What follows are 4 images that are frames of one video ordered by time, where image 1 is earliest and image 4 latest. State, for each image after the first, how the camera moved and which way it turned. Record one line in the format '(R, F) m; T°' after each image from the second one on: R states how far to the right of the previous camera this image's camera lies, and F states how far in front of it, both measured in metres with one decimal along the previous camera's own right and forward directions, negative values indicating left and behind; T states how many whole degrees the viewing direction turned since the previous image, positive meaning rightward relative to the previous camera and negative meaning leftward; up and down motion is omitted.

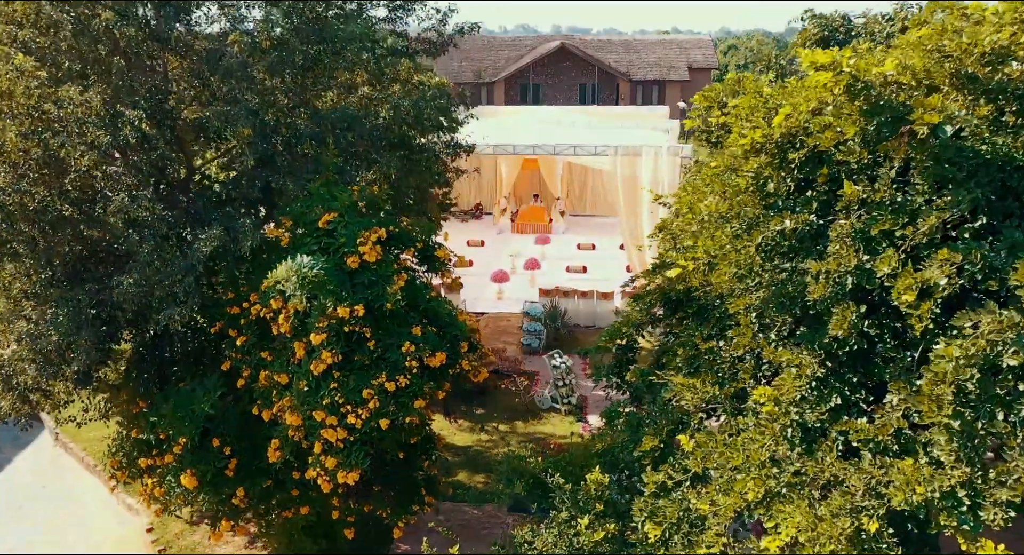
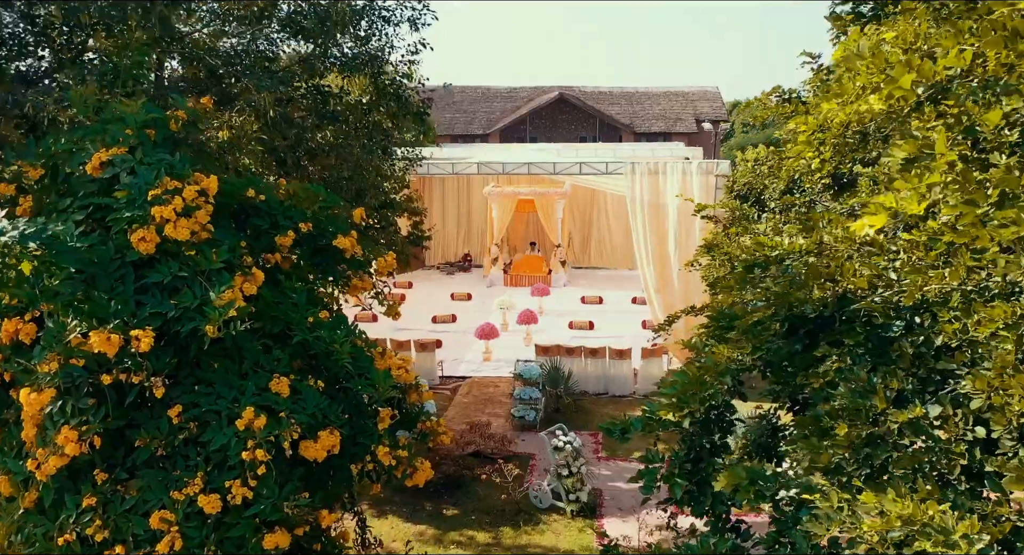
(+0.1, +2.7) m; 0°
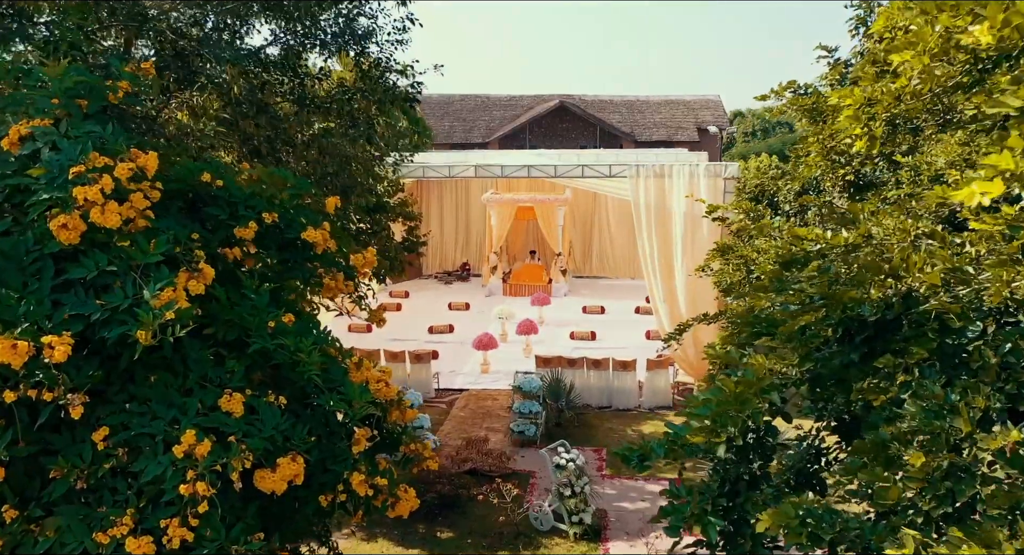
(0.0, +0.4) m; 0°
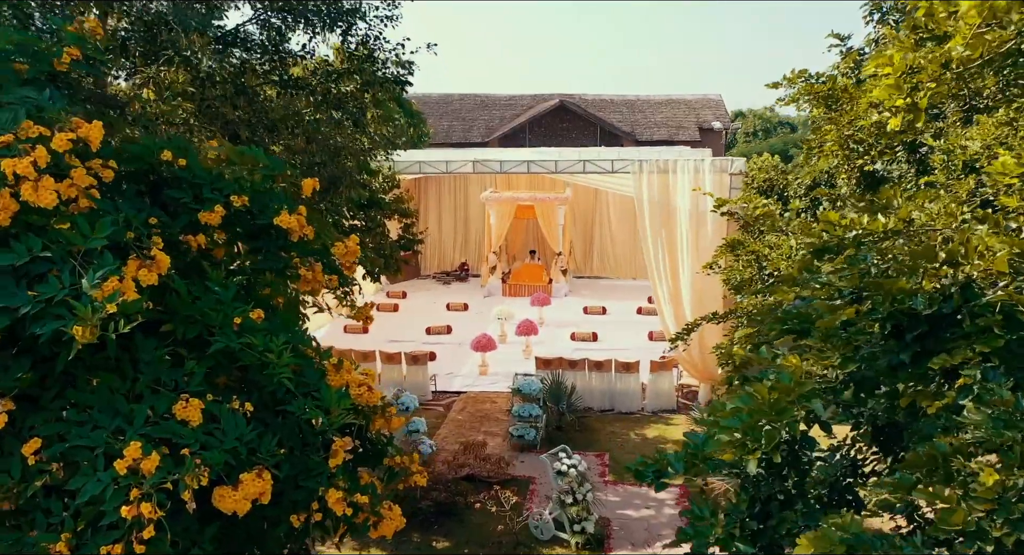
(0.0, +0.3) m; 0°
